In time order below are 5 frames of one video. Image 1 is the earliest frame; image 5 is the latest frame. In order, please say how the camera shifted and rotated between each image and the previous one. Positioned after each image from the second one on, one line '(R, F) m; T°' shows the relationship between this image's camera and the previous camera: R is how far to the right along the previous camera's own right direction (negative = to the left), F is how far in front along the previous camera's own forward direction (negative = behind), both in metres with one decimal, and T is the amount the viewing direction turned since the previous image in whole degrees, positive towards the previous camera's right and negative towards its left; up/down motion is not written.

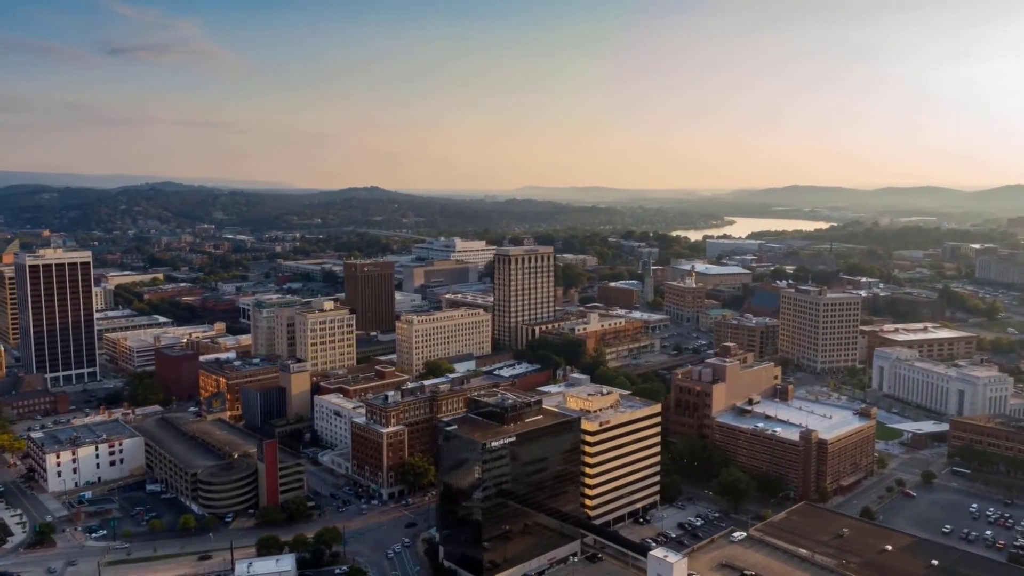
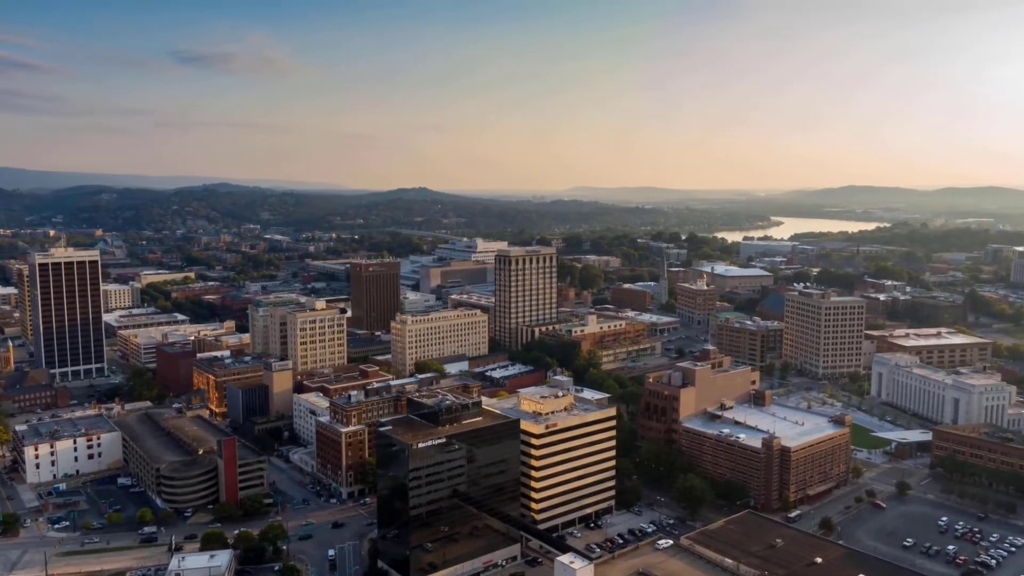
(+4.8, +0.3) m; -4°
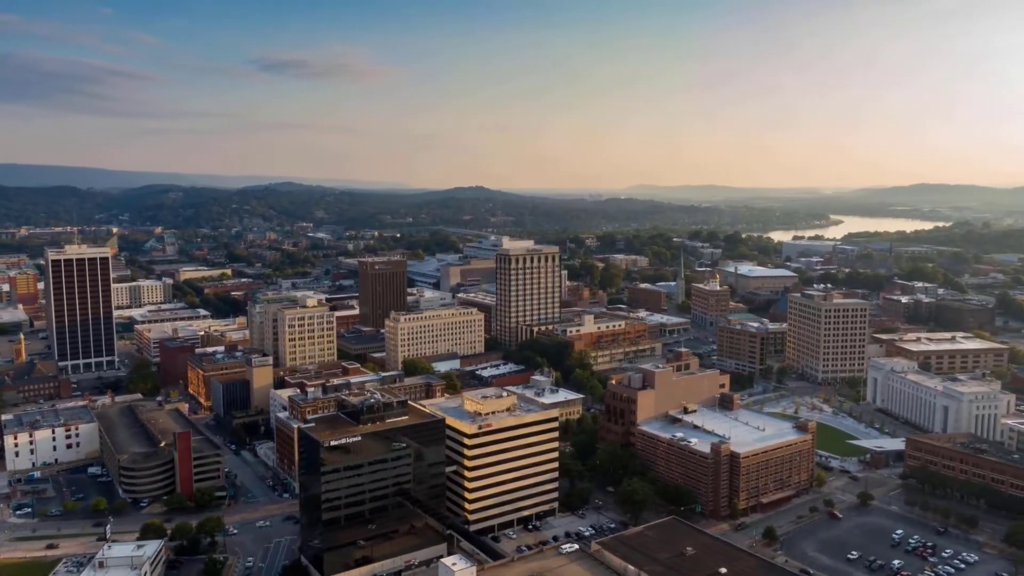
(+5.7, +0.4) m; -4°
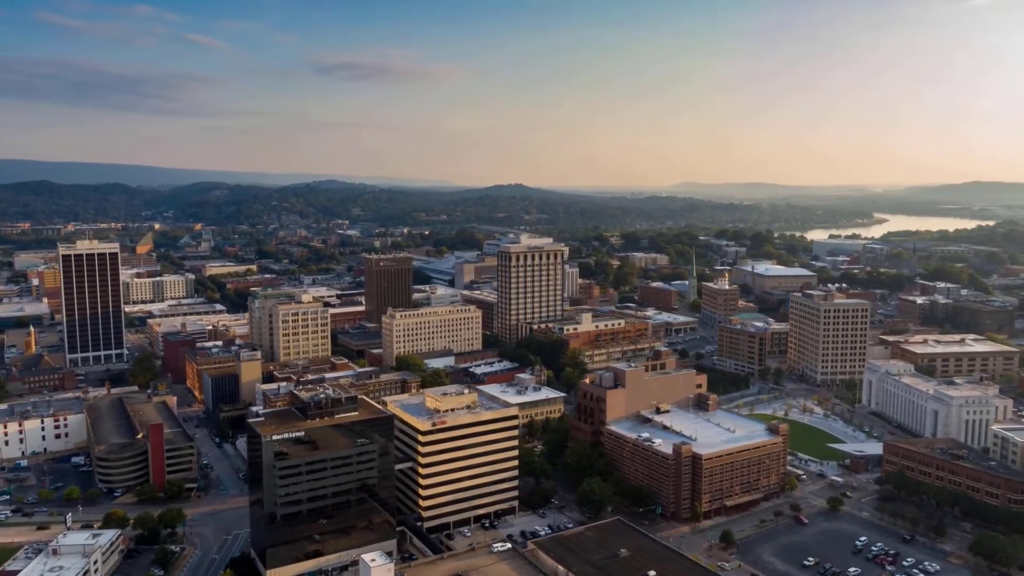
(+4.0, +0.2) m; -3°
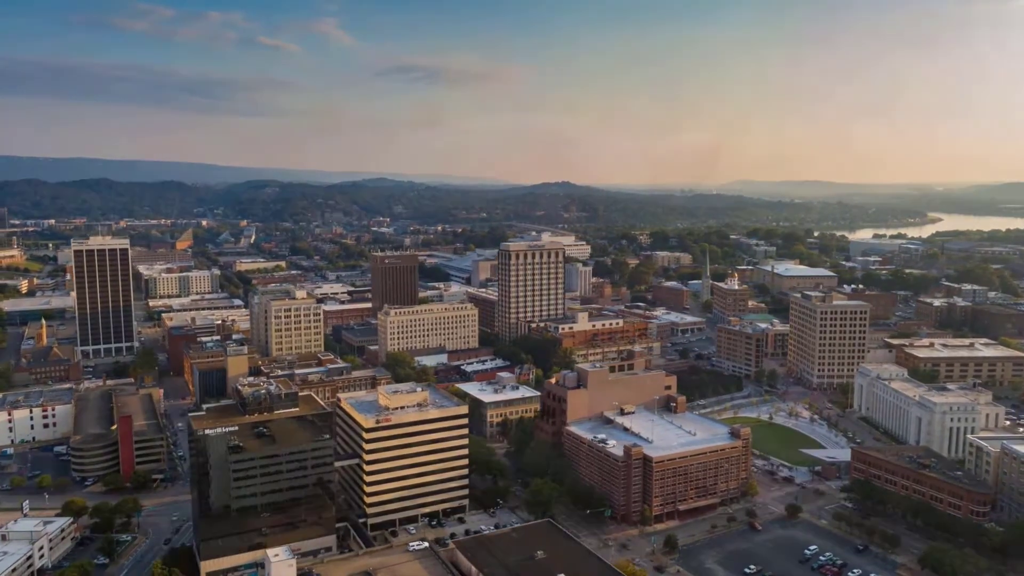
(+4.8, +0.3) m; -4°
